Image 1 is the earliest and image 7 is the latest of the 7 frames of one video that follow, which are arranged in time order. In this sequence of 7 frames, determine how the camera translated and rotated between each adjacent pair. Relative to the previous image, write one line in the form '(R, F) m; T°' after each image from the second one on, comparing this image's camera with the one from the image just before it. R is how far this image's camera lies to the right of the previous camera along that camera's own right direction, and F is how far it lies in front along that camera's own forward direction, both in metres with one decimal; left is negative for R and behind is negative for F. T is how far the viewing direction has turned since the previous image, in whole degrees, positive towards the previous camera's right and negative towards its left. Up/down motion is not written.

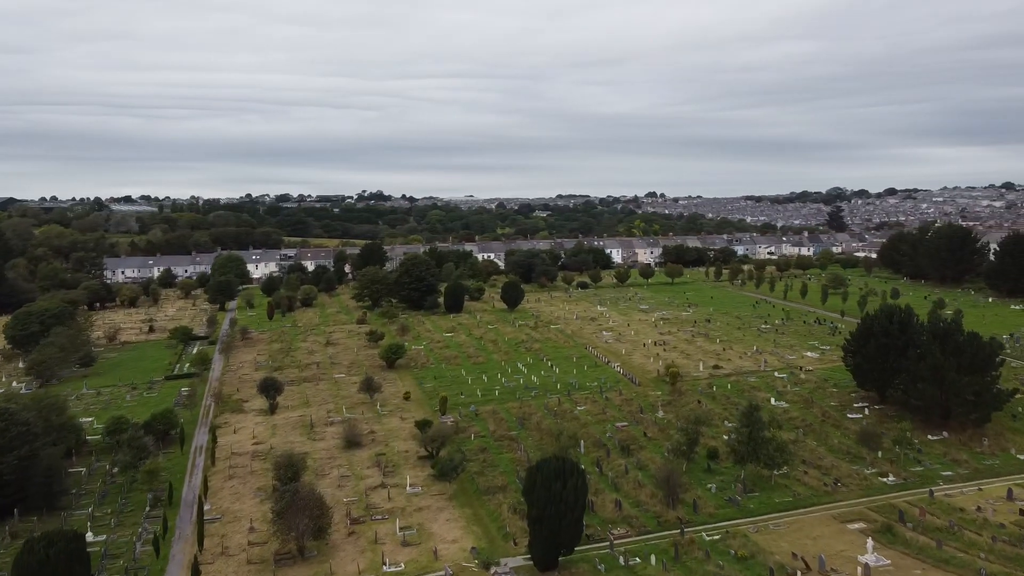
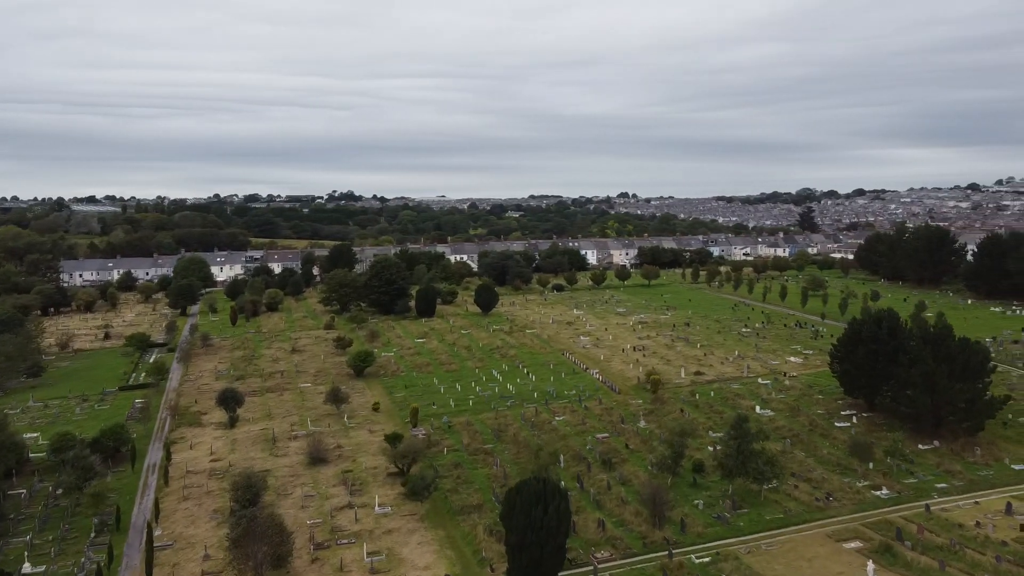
(-0.1, +1.5) m; +2°
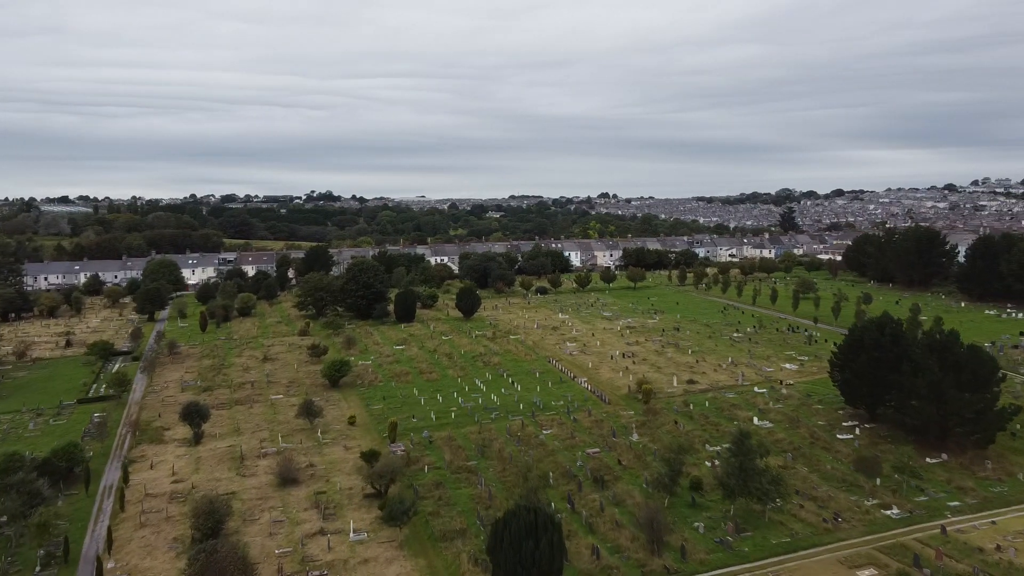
(-0.2, +1.8) m; +1°
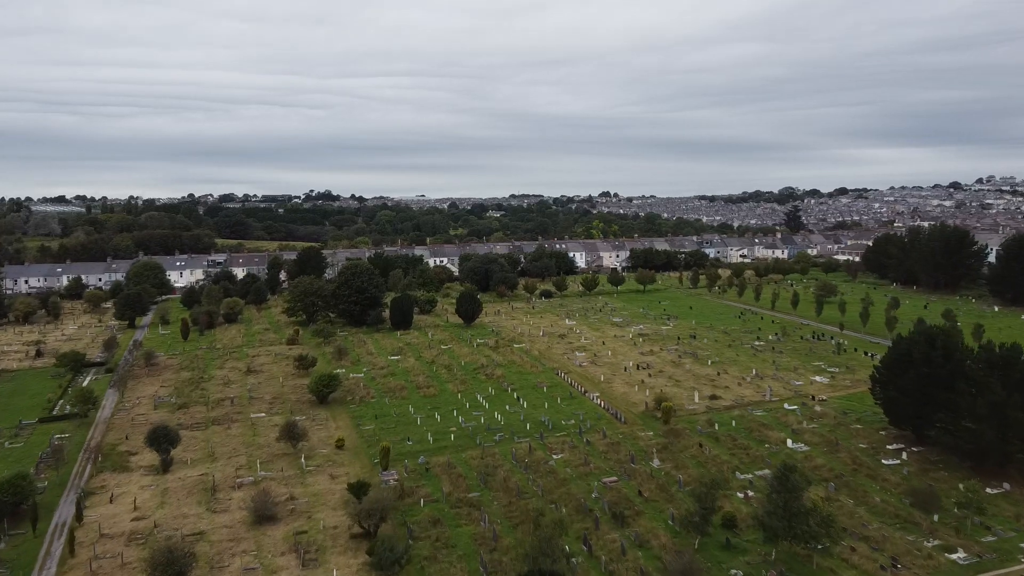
(-0.2, +3.0) m; 0°
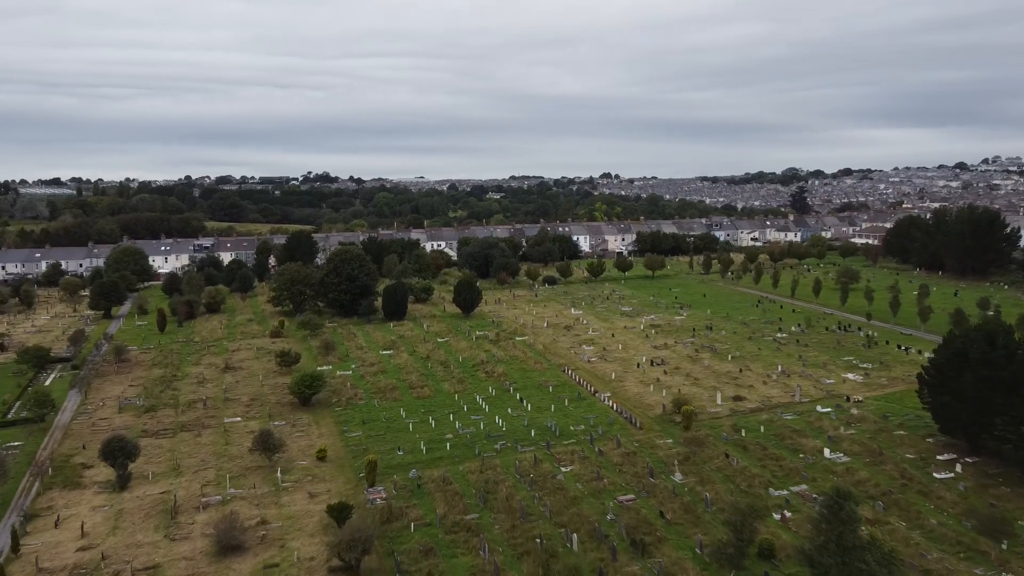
(-0.1, +3.1) m; 0°
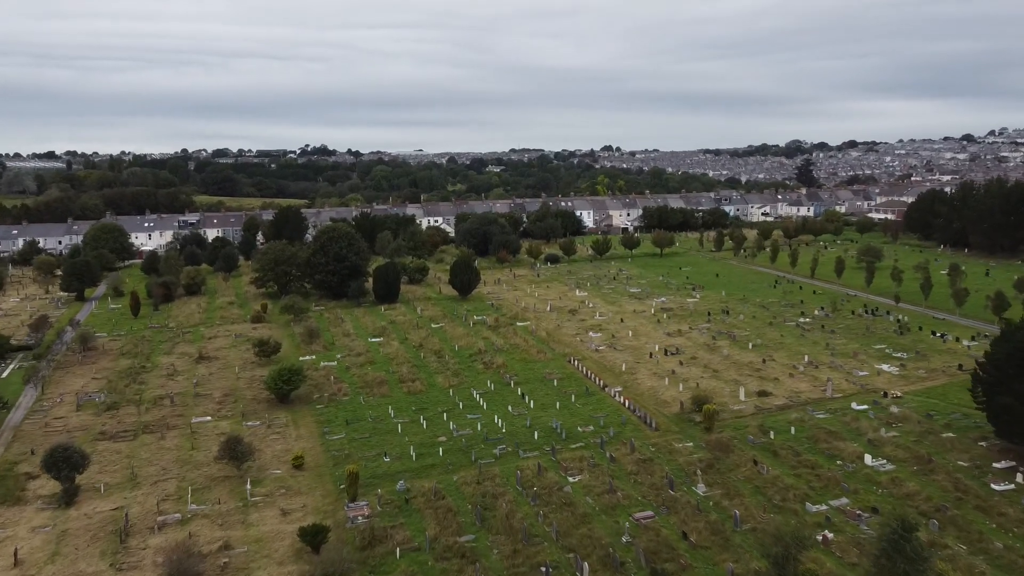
(0.0, +2.8) m; 0°
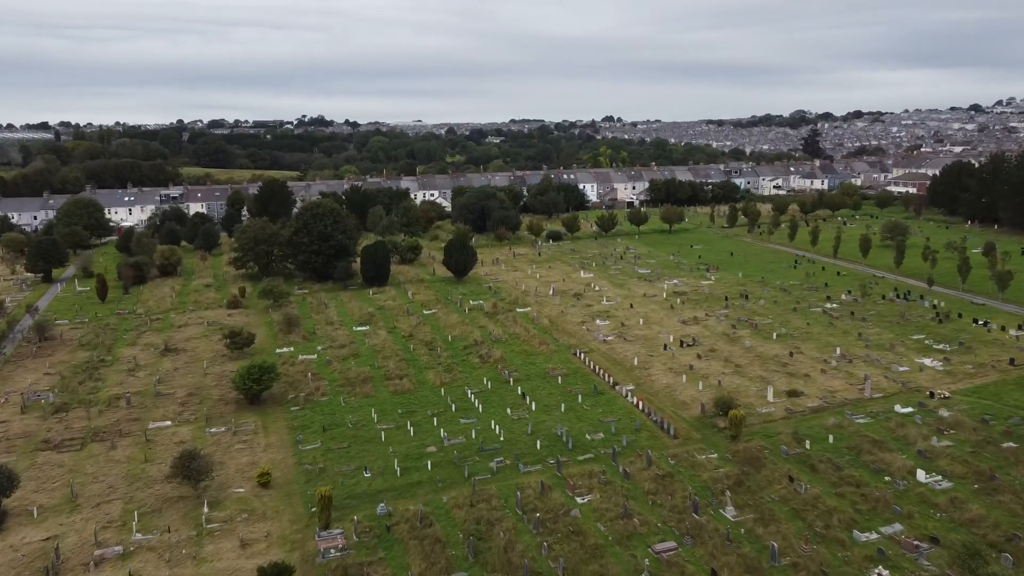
(0.0, +2.9) m; 0°
